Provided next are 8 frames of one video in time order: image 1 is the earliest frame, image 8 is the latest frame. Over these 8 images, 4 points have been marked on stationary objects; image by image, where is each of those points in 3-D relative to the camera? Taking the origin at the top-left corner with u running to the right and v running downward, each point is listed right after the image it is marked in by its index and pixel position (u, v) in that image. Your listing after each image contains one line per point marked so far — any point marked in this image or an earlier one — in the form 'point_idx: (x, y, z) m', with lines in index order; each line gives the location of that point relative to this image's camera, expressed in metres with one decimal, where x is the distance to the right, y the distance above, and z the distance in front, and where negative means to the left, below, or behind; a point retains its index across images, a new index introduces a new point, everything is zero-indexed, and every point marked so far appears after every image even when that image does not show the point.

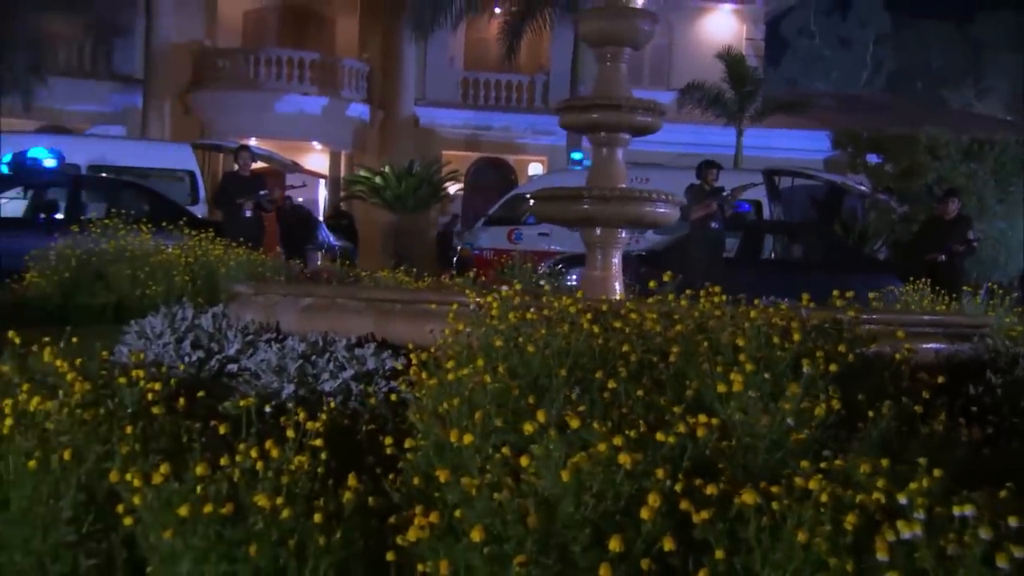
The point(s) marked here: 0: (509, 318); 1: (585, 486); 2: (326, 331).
0: (-0.1, -0.2, +5.1) m
1: (+0.3, -0.9, +2.9) m
2: (-1.9, -0.3, +6.5) m
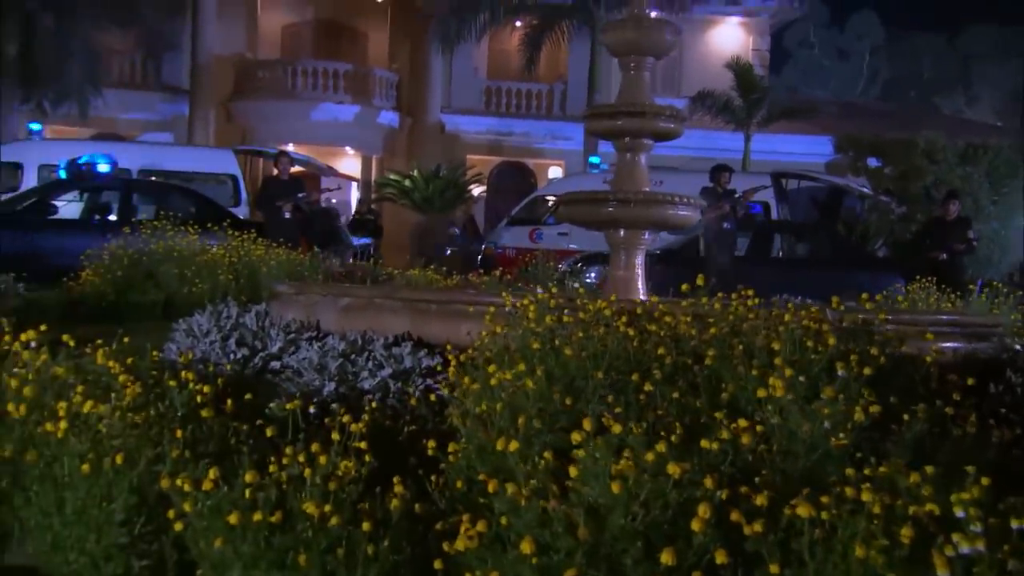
0: (+0.2, -0.3, +5.1) m
1: (+0.5, -0.9, +2.8) m
2: (-1.5, -0.4, +6.6) m
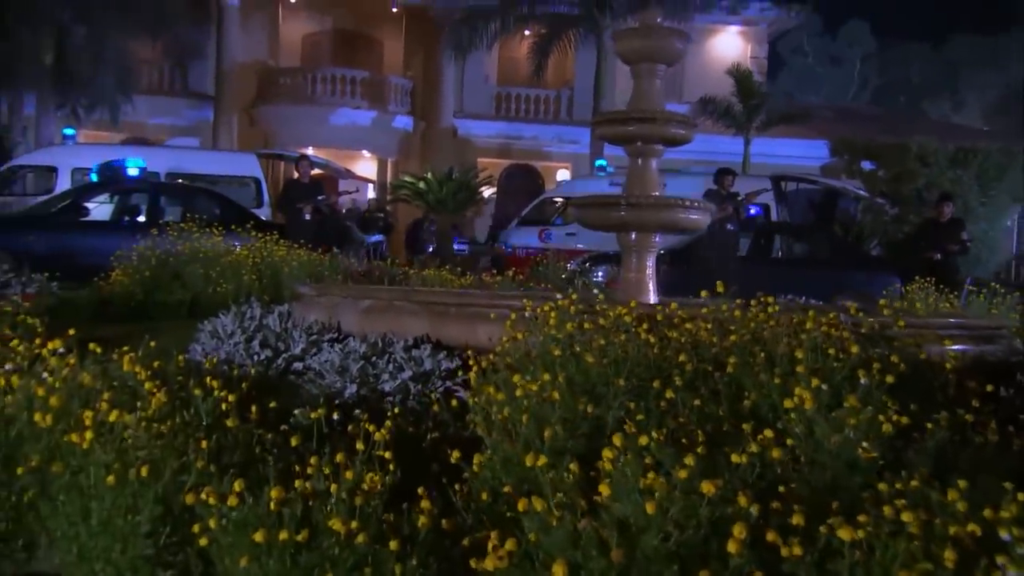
0: (+0.4, -0.3, +5.0) m
1: (+0.6, -0.9, +2.7) m
2: (-1.2, -0.4, +6.6) m
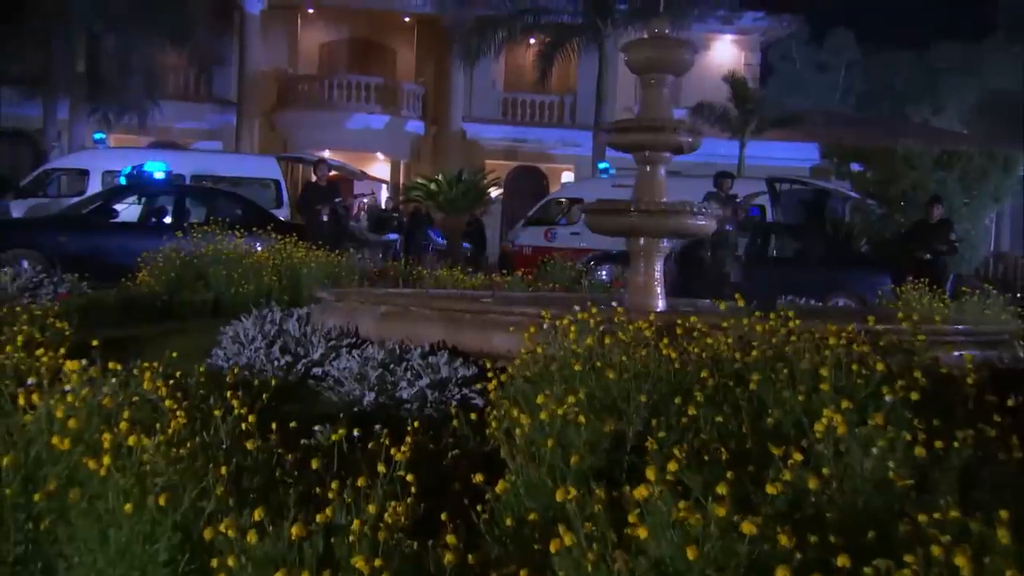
0: (+0.6, -0.4, +4.9) m
1: (+0.7, -1.0, +2.6) m
2: (-1.1, -0.5, +6.5) m
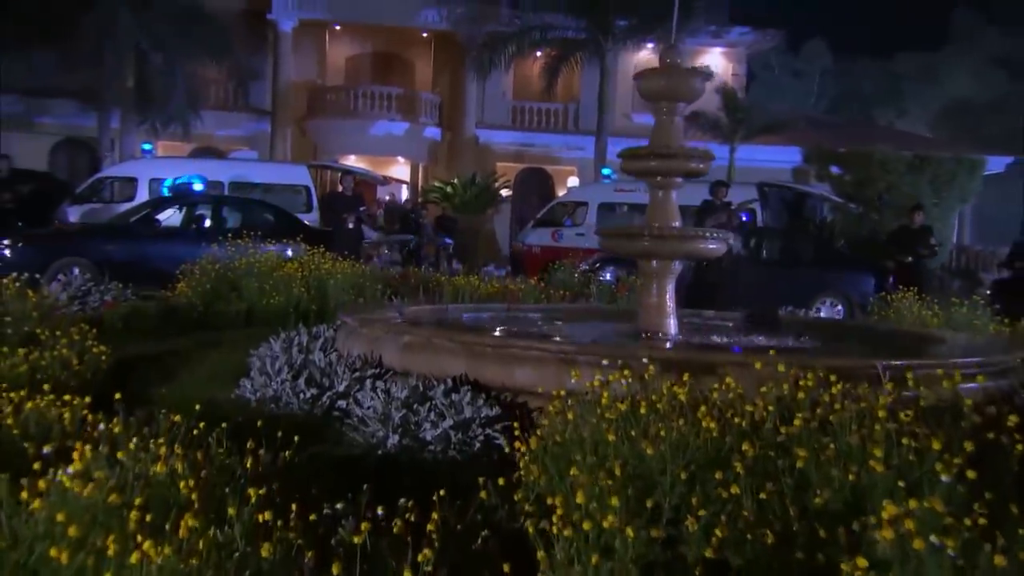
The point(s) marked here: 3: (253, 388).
0: (+0.8, -0.9, +4.6) m
1: (+0.9, -1.4, +2.3) m
2: (-0.8, -1.1, +6.3) m
3: (-2.6, -1.1, +6.3) m
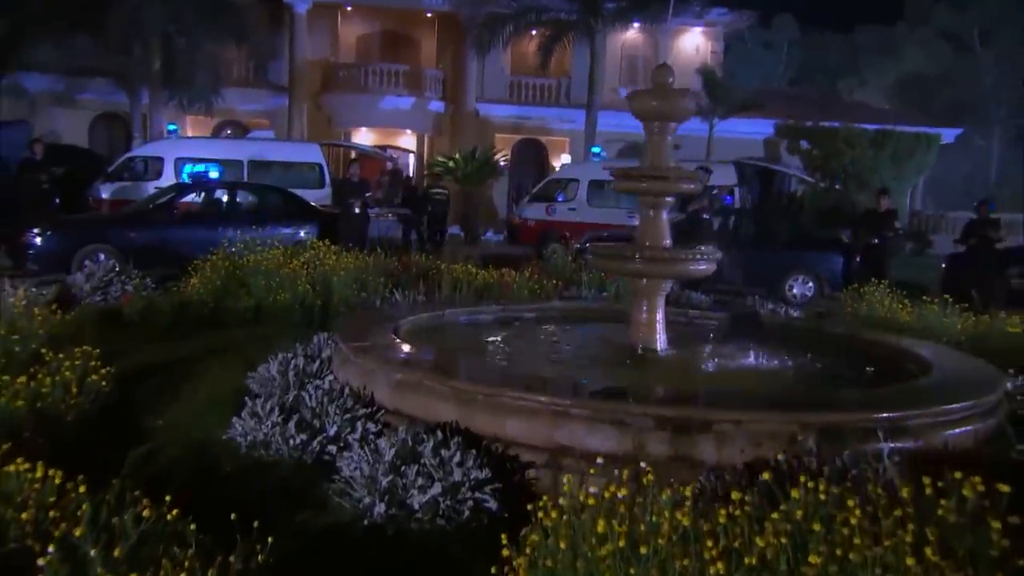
0: (+0.7, -1.9, +4.1) m
1: (+0.8, -2.3, +1.7) m
2: (-0.9, -2.1, +5.7) m
3: (-2.7, -2.2, +5.7) m
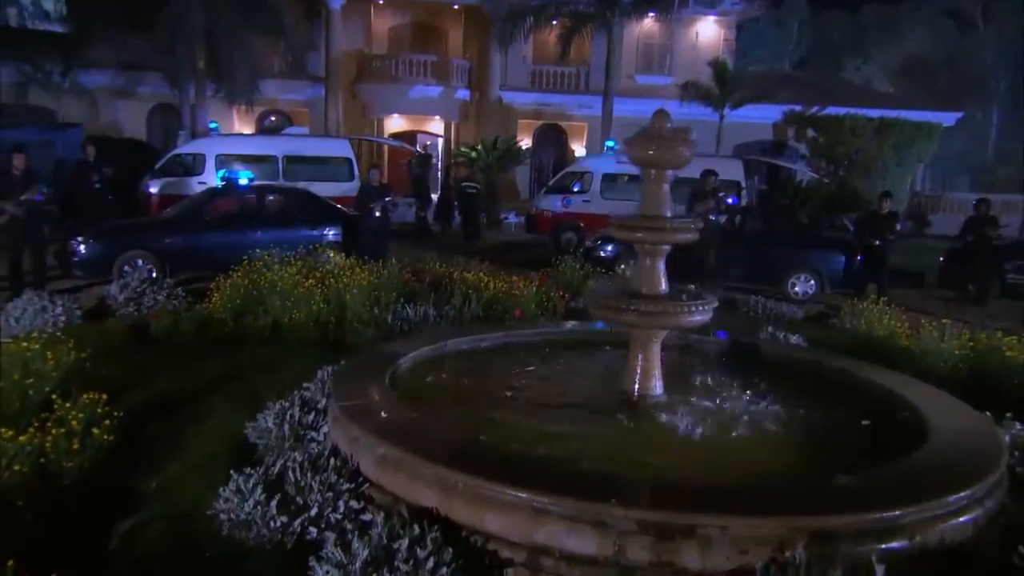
0: (+0.1, -3.4, +3.3) m
1: (+0.2, -3.8, +0.9) m
2: (-1.5, -3.8, +4.9) m
3: (-3.3, -4.0, +4.9) m
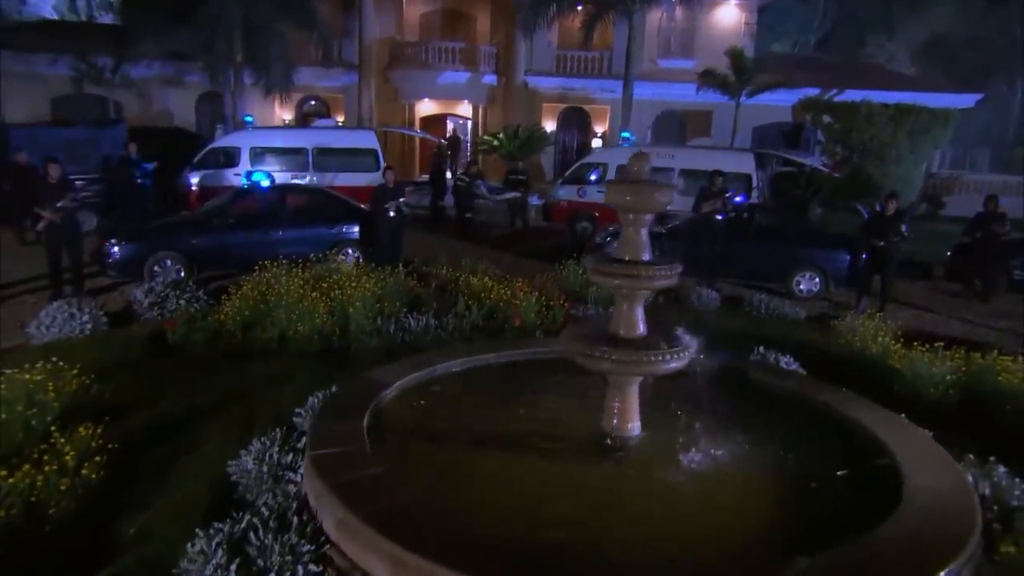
0: (-1.2, -4.9, +2.5) m
1: (-1.1, -5.2, +0.1) m
2: (-2.8, -5.4, +4.1) m
3: (-4.6, -5.6, +4.0) m
